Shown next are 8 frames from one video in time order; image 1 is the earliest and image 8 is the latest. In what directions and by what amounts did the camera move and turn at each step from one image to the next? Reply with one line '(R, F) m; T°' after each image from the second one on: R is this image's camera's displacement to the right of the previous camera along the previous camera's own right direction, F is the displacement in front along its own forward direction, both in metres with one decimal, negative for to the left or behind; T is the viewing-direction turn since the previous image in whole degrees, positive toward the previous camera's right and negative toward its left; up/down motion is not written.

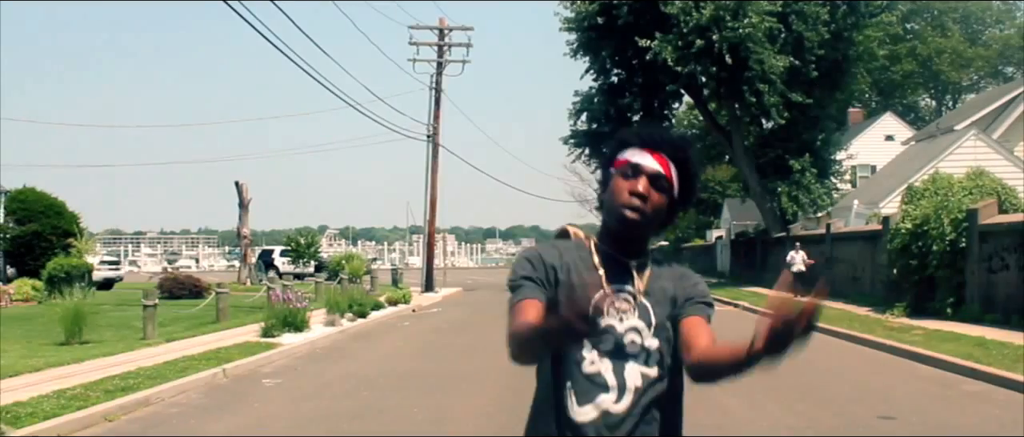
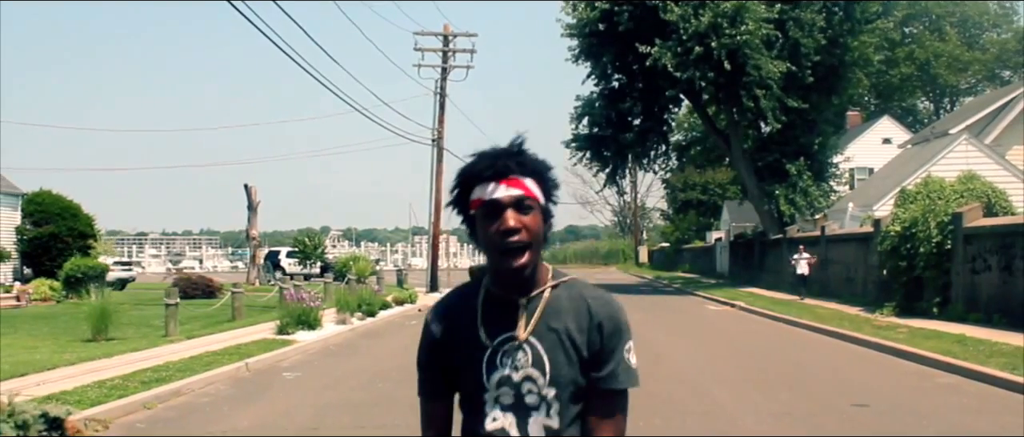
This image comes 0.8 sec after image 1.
(0.0, -0.9) m; 0°
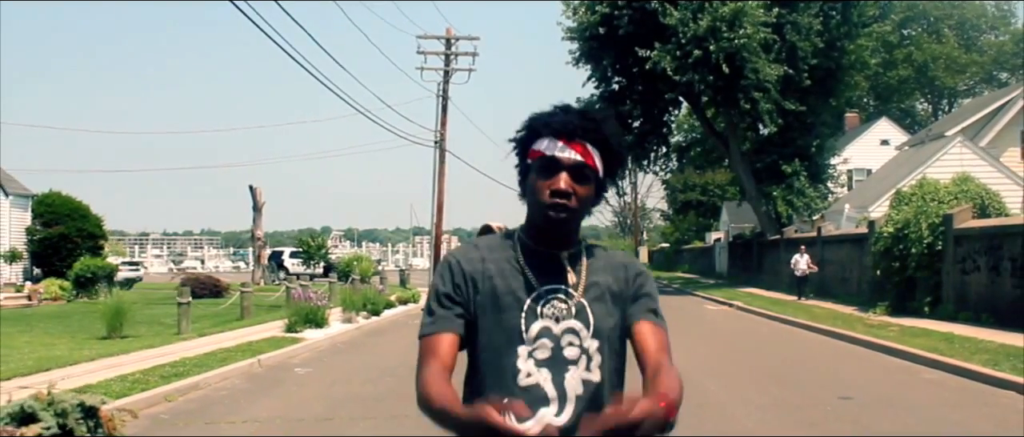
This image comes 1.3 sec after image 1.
(0.0, -0.6) m; 0°
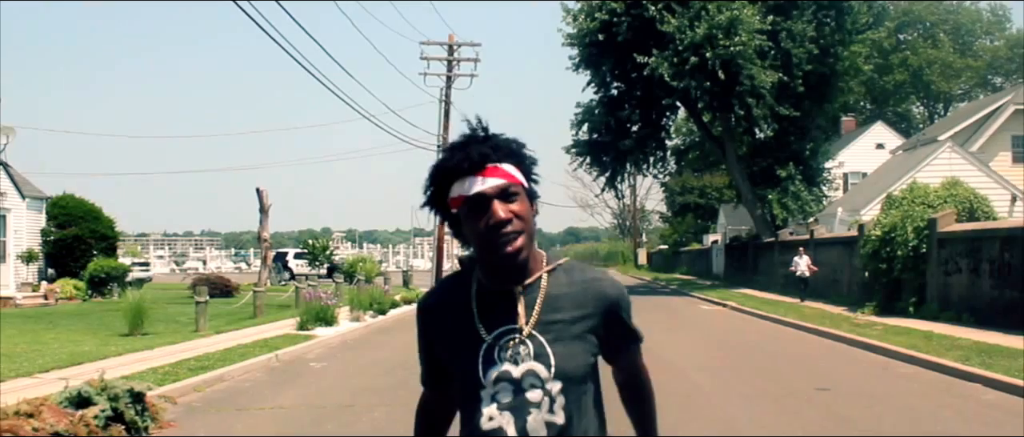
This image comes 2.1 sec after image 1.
(0.0, -1.0) m; 0°
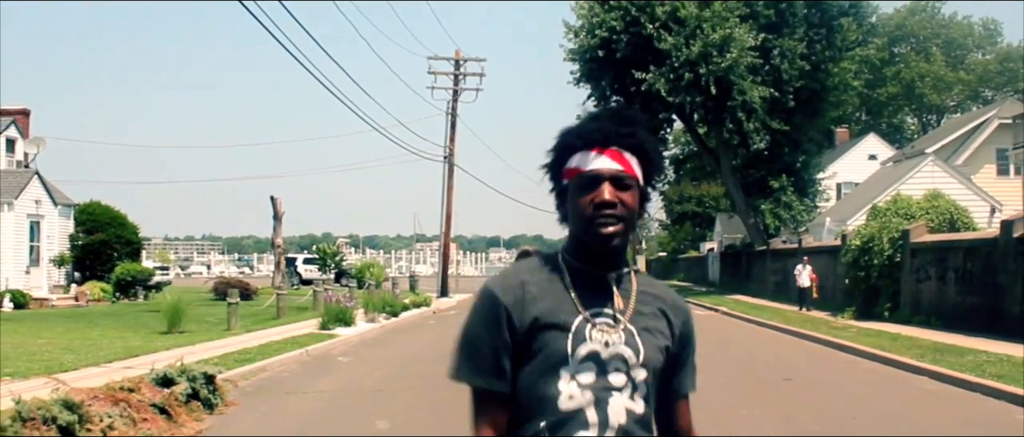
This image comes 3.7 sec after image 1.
(-0.1, -1.9) m; 0°
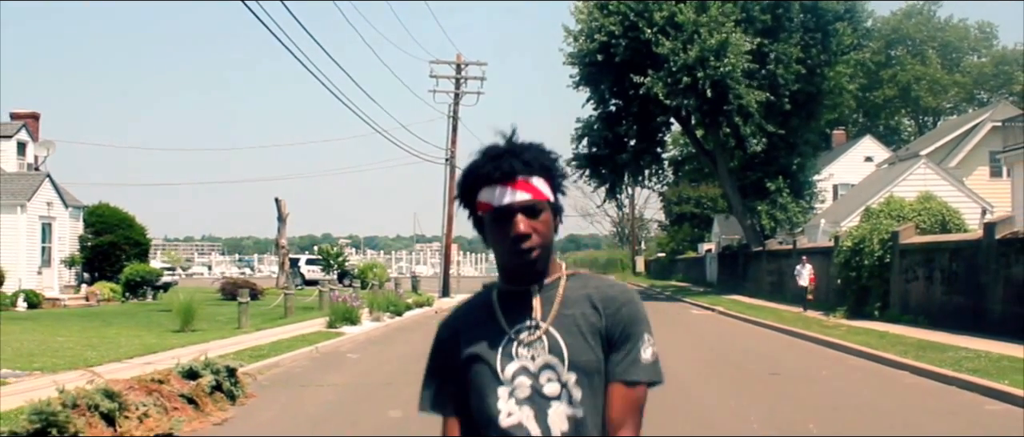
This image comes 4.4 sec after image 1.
(0.0, -0.8) m; 0°
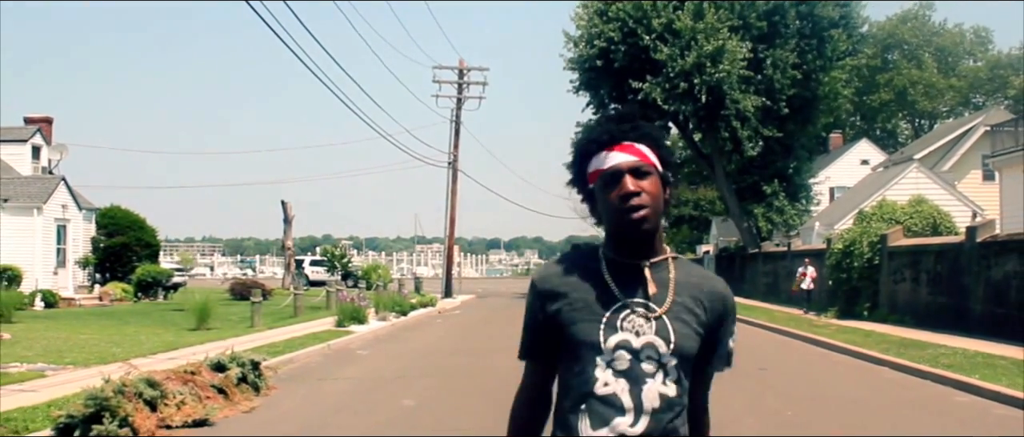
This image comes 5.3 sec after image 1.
(0.0, -1.0) m; 0°
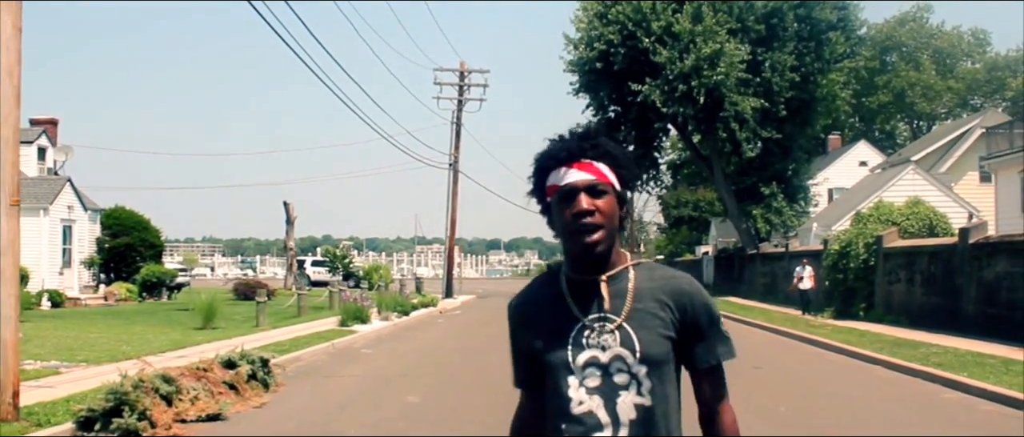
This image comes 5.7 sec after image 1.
(0.0, -0.4) m; 0°
